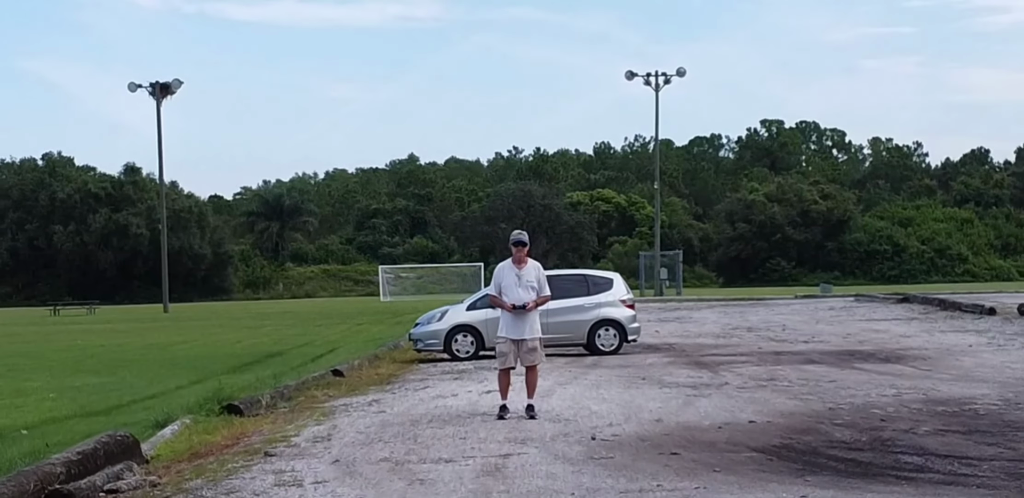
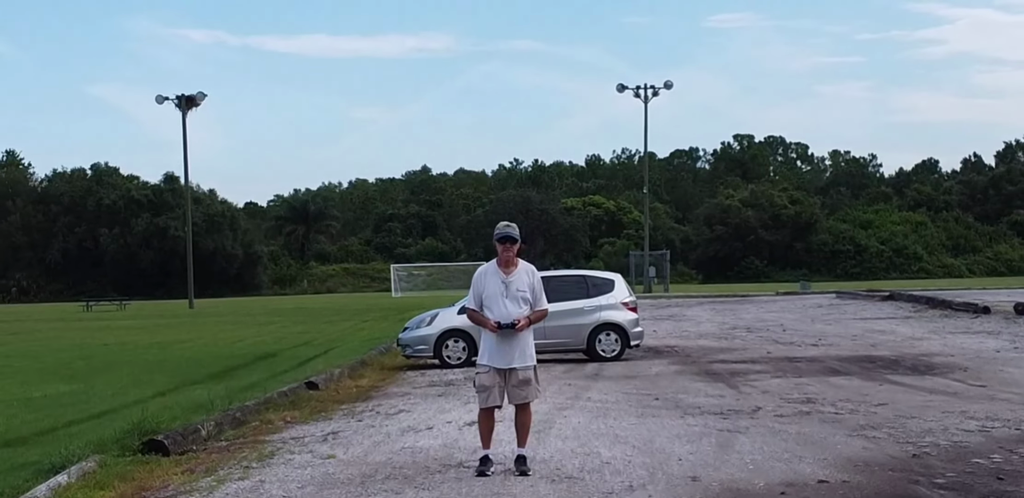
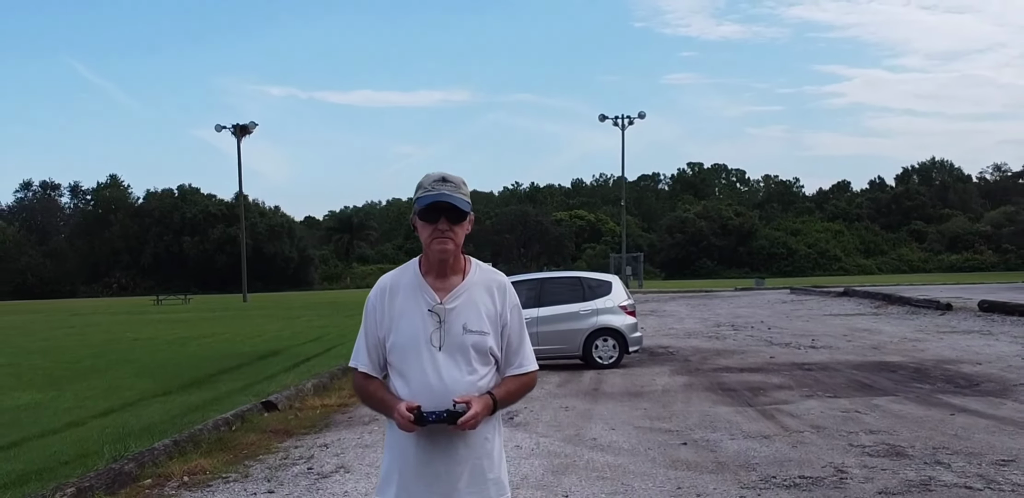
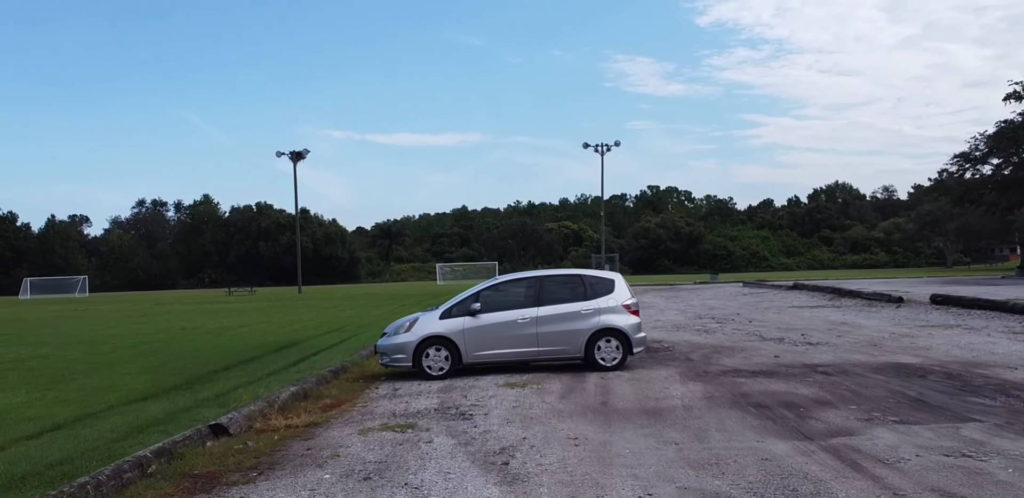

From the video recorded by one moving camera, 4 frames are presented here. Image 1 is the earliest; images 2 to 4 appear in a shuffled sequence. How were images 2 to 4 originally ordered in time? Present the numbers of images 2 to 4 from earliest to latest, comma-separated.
2, 3, 4
